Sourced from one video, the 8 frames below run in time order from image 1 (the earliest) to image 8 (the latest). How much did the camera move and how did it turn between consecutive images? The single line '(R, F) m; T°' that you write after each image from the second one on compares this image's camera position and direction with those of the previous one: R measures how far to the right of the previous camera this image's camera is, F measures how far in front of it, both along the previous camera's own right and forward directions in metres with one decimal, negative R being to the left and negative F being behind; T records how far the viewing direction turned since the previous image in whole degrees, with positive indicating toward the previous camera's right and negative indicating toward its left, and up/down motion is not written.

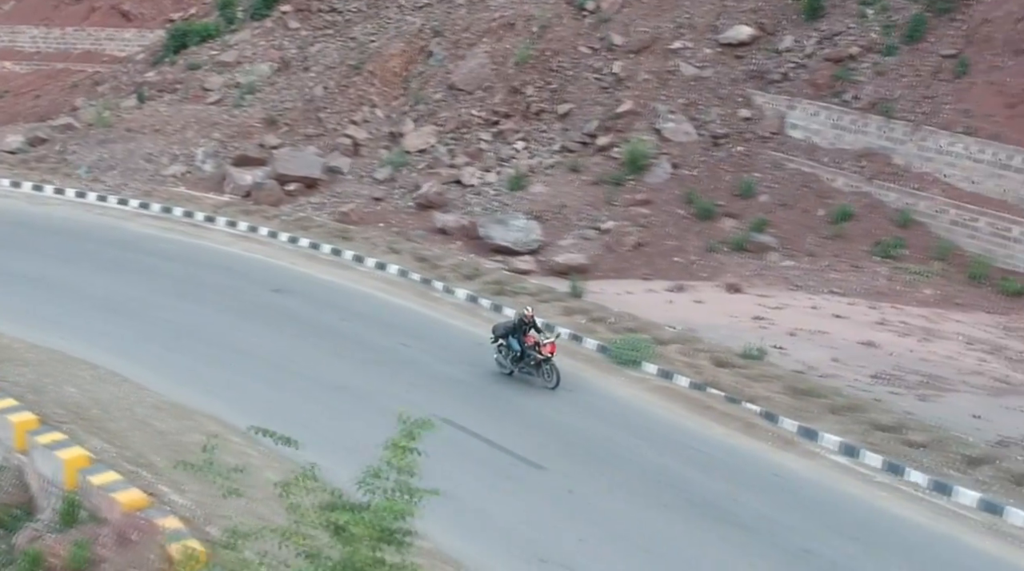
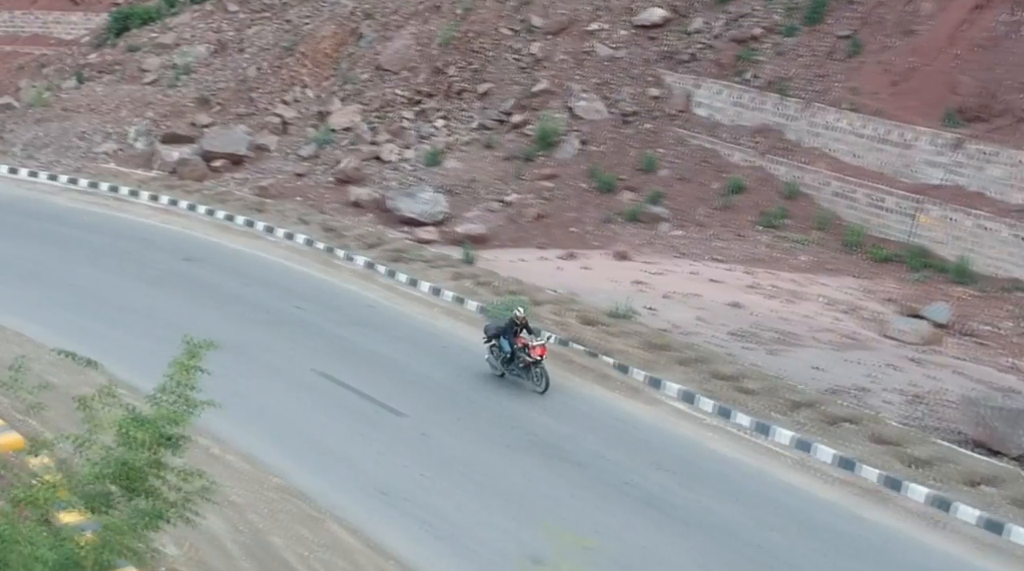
(+1.6, -0.9) m; +1°
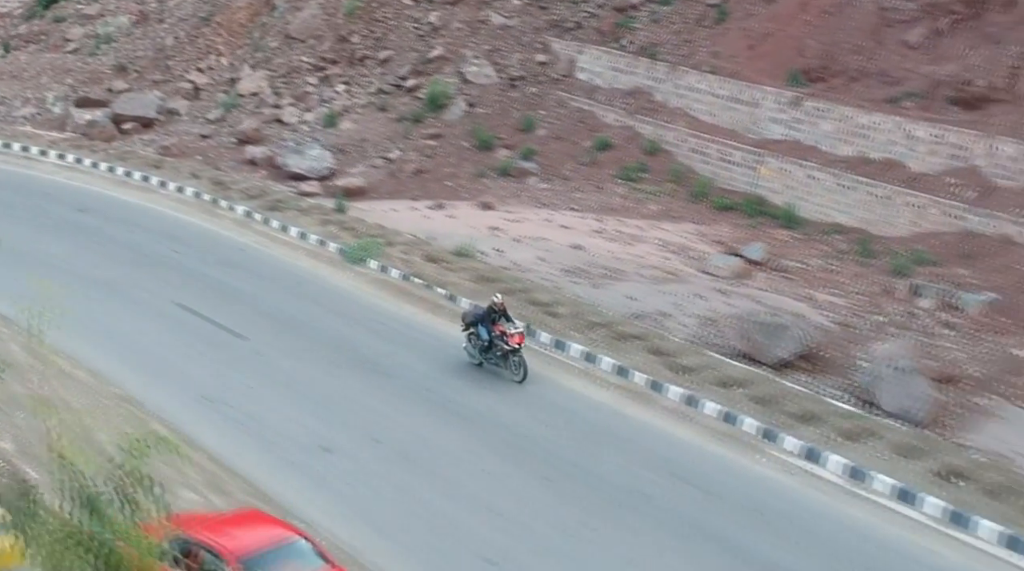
(+2.2, -1.4) m; +1°
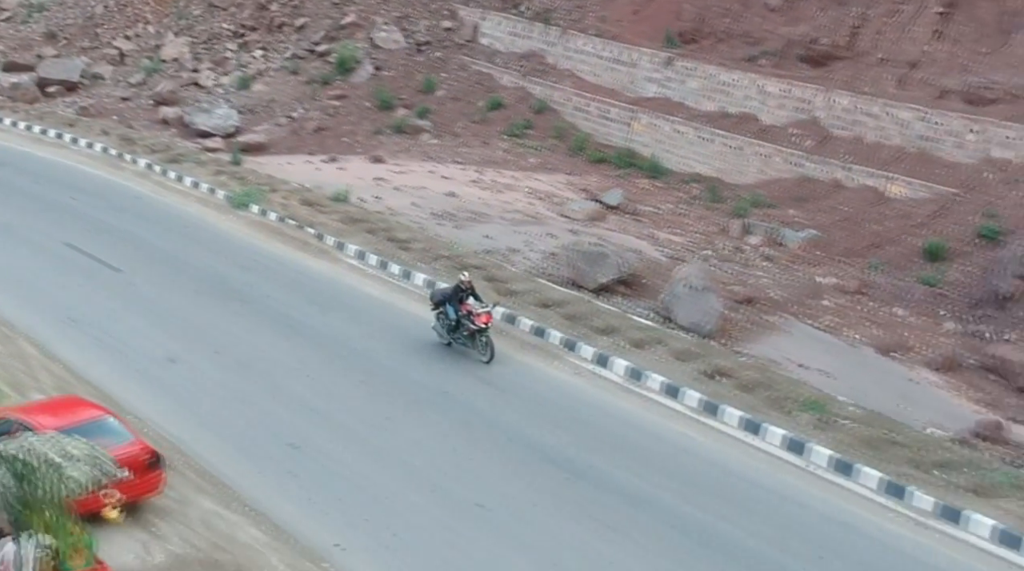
(+2.0, -1.3) m; +1°
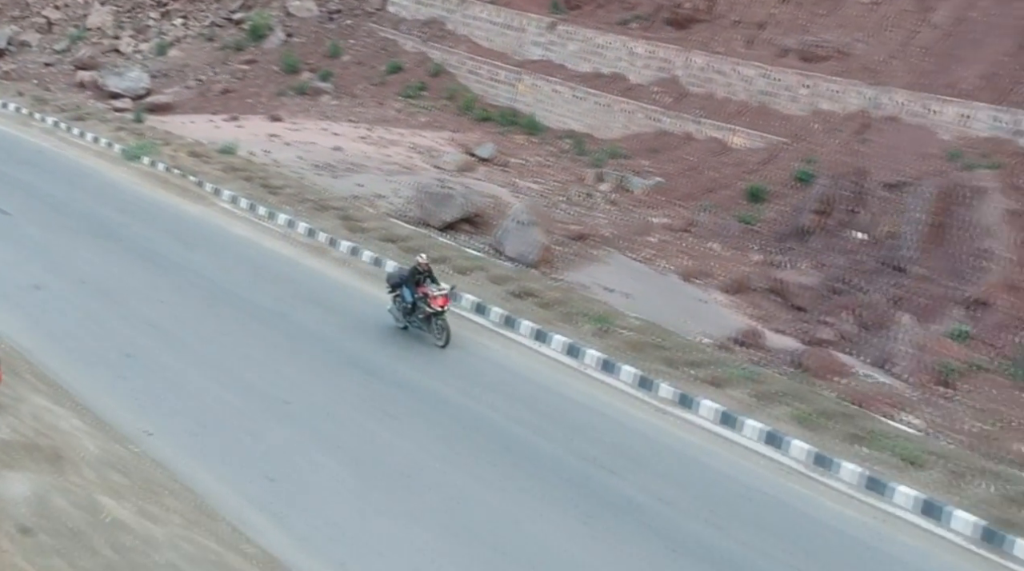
(+2.0, -1.3) m; +1°
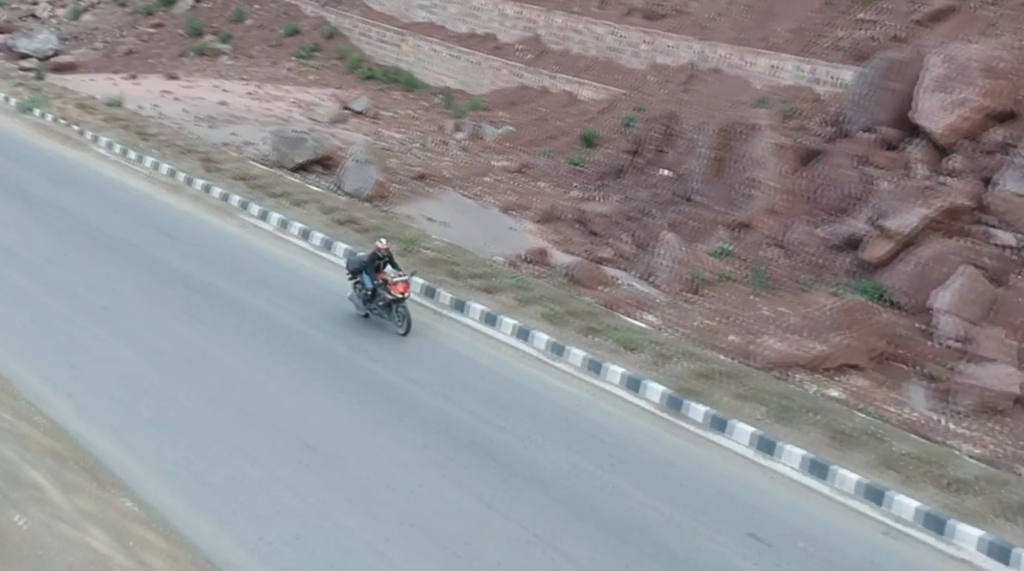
(+2.2, -1.4) m; +1°
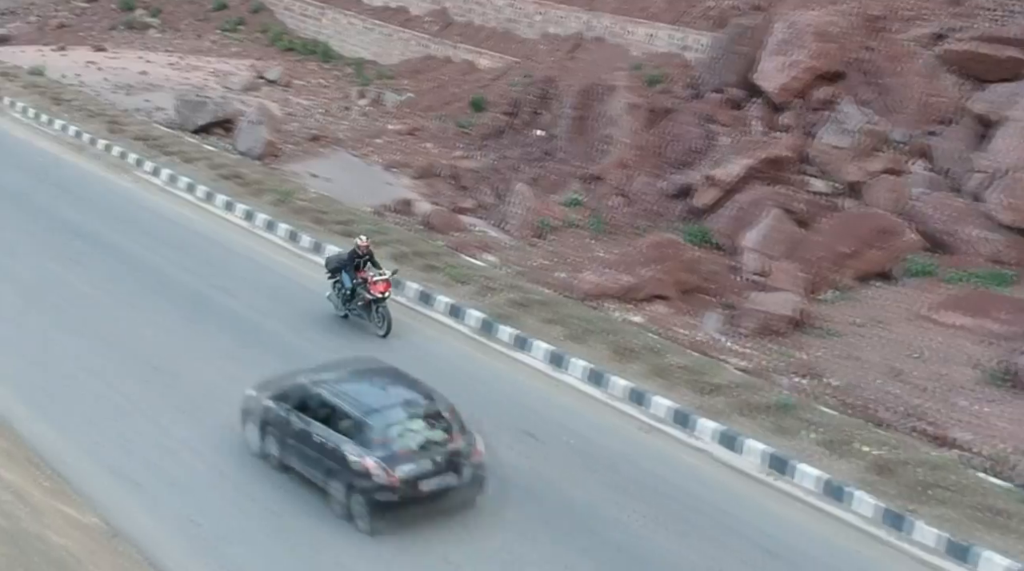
(+1.7, -1.1) m; +1°
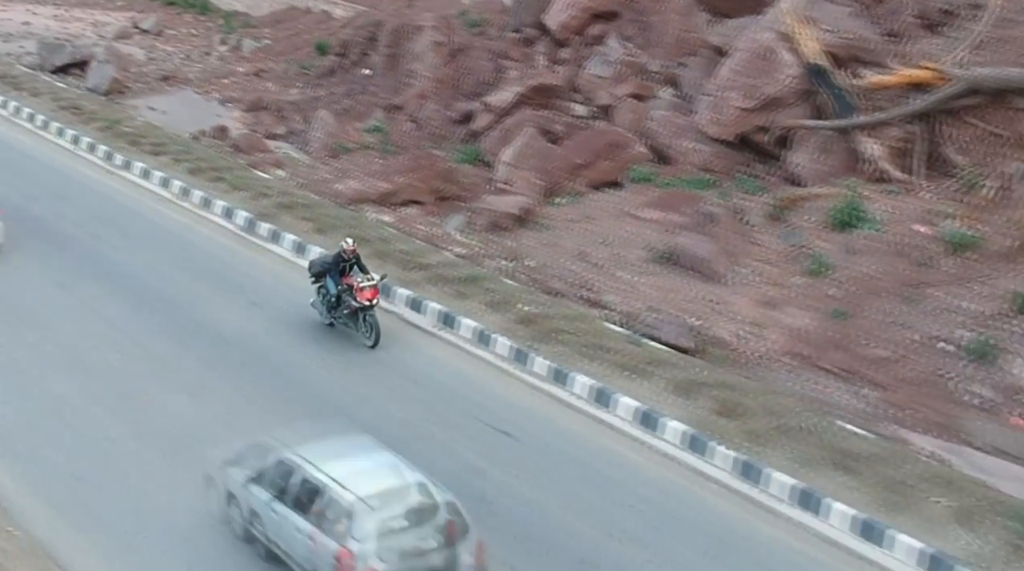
(+2.6, -1.6) m; +1°
